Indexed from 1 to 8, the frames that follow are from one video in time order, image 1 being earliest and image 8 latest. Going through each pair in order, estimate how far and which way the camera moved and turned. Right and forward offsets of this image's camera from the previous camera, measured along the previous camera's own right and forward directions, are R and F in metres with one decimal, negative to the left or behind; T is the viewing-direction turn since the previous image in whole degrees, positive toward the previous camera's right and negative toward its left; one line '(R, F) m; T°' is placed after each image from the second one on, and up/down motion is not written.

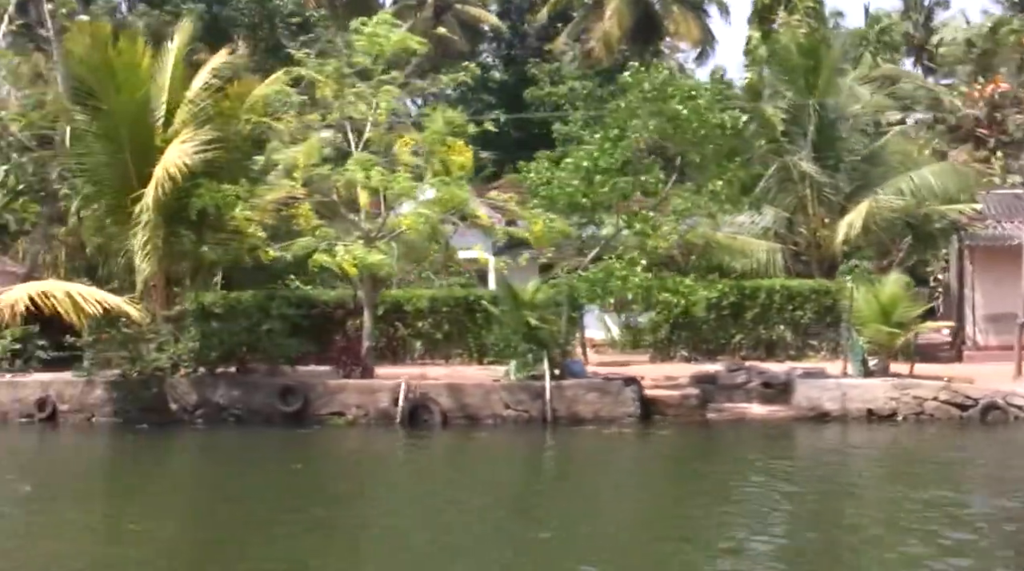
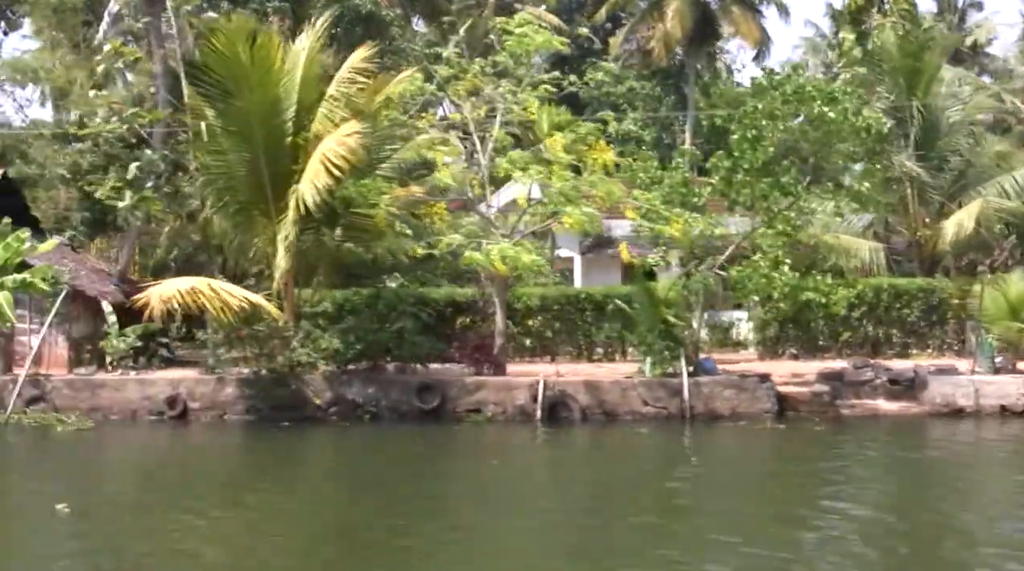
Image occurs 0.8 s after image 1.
(-2.3, -0.2) m; +1°
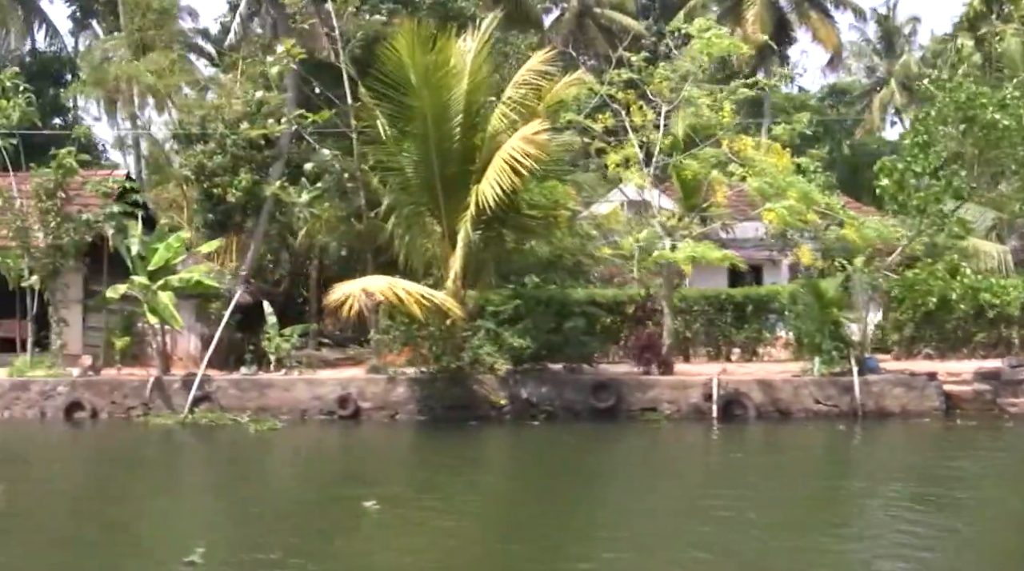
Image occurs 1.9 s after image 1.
(-3.0, -0.2) m; +2°
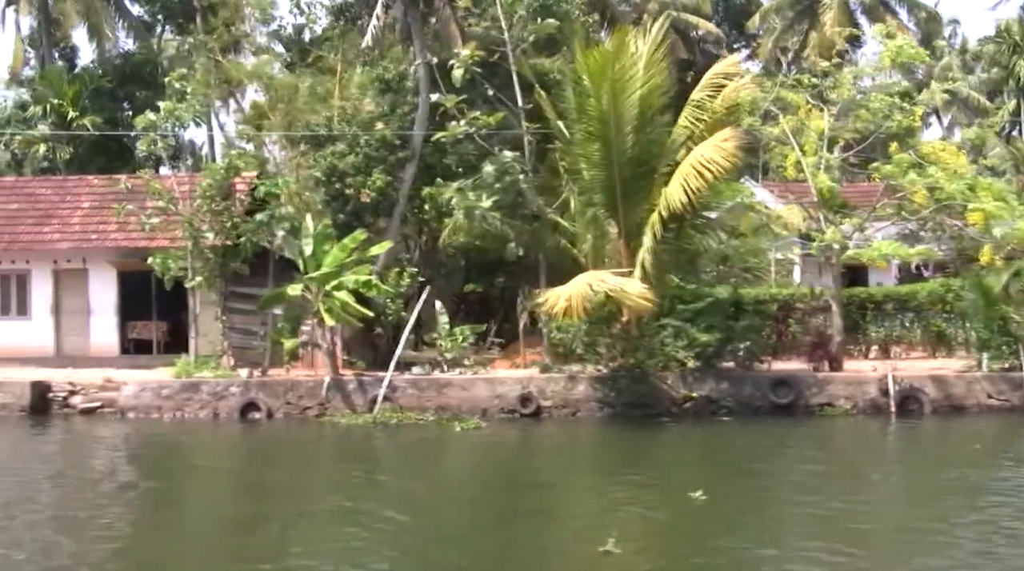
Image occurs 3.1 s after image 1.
(-3.3, -0.3) m; +2°
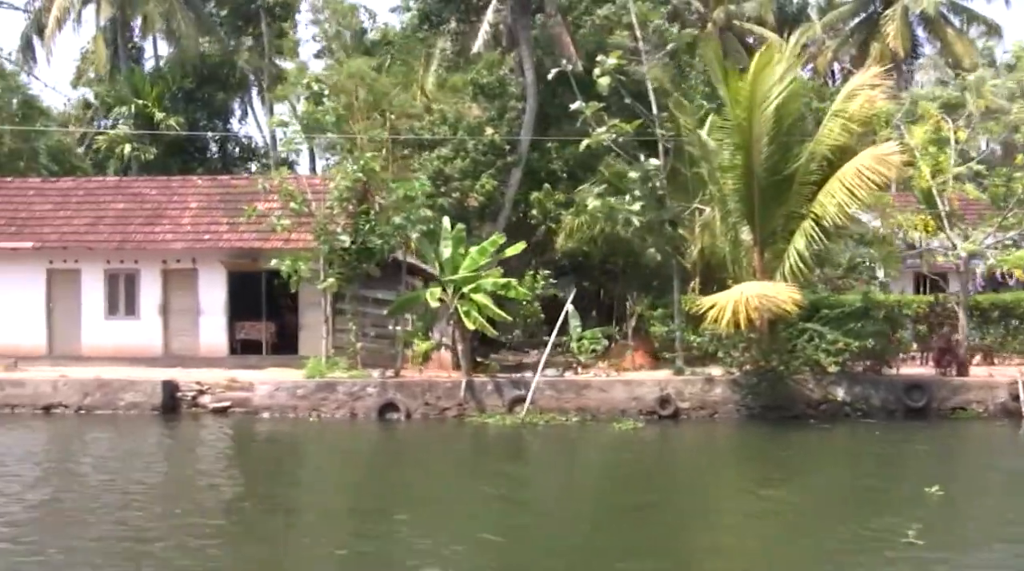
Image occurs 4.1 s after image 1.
(-2.6, -0.3) m; +2°
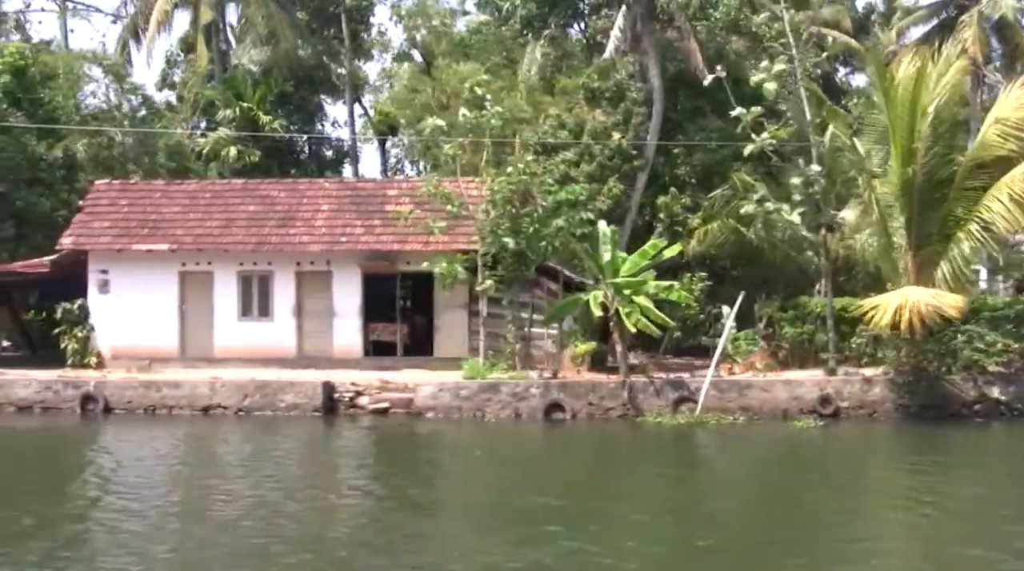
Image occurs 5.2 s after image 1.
(-3.0, -0.3) m; +1°
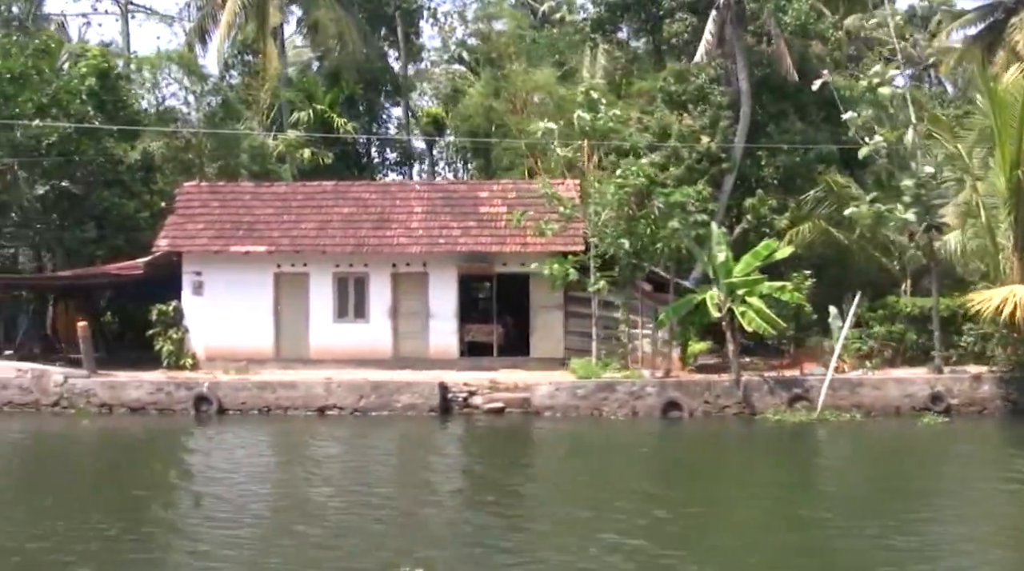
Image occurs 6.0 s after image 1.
(-2.4, -0.3) m; +1°
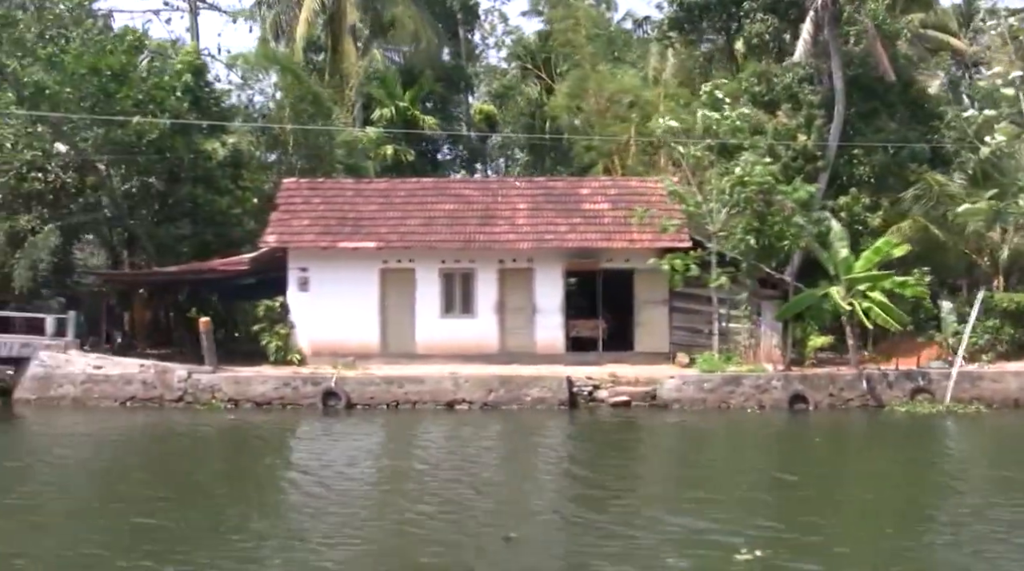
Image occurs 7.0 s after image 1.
(-2.8, -0.3) m; +2°
